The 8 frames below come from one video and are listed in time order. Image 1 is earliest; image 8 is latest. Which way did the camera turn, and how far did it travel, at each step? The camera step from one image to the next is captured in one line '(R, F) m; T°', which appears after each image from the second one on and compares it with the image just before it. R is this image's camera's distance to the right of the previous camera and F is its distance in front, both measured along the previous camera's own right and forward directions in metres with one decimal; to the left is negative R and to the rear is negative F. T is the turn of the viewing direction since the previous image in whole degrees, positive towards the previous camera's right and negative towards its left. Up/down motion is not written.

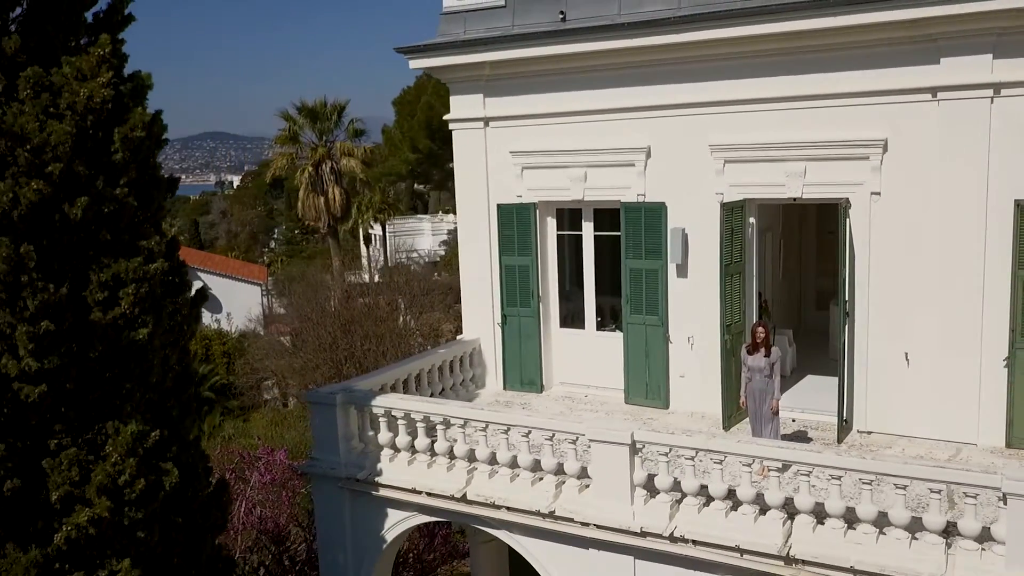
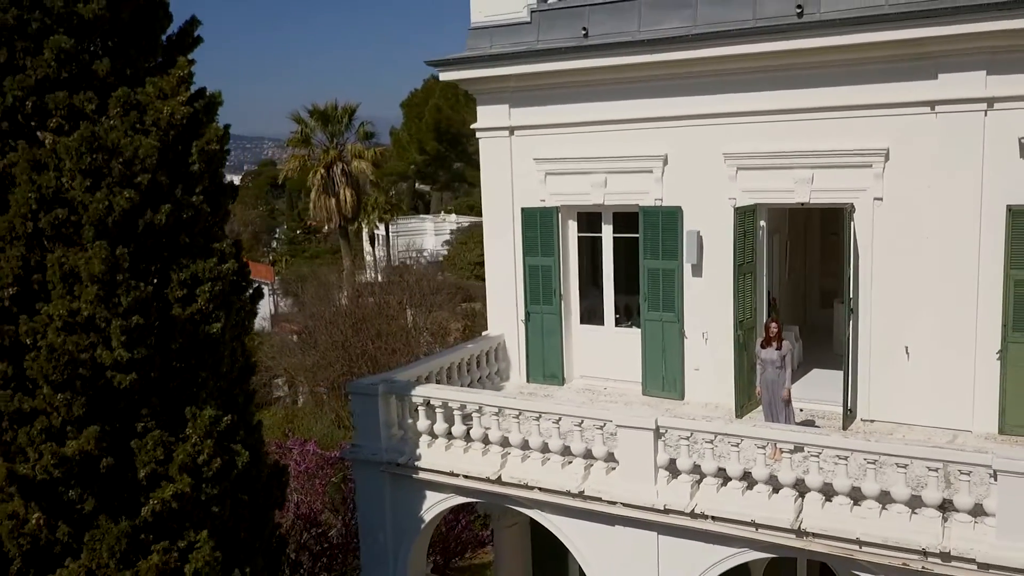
(-0.3, -0.6) m; 0°
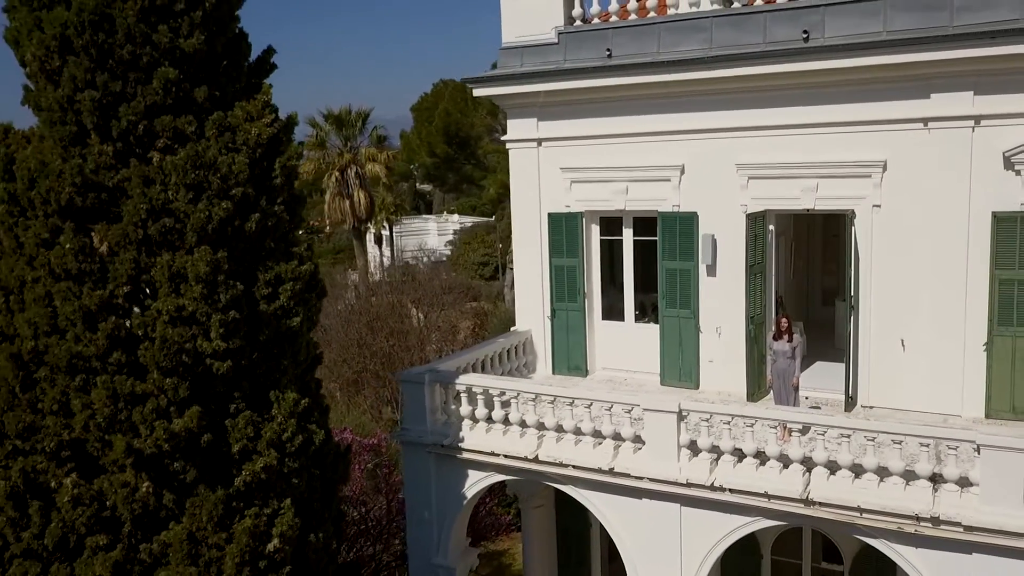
(-0.4, -0.9) m; 0°
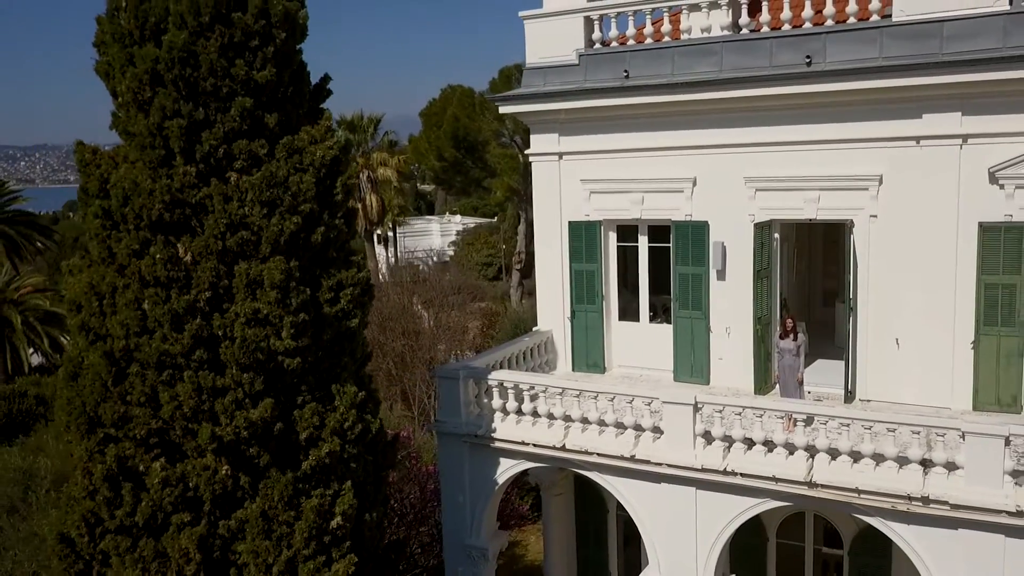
(-0.3, -0.9) m; 0°
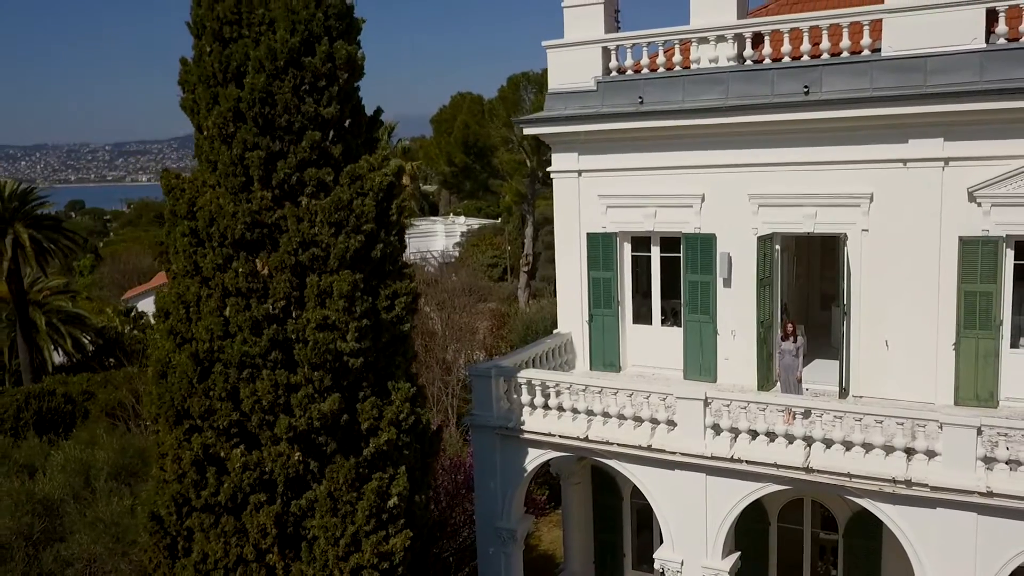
(-0.3, -1.1) m; 0°
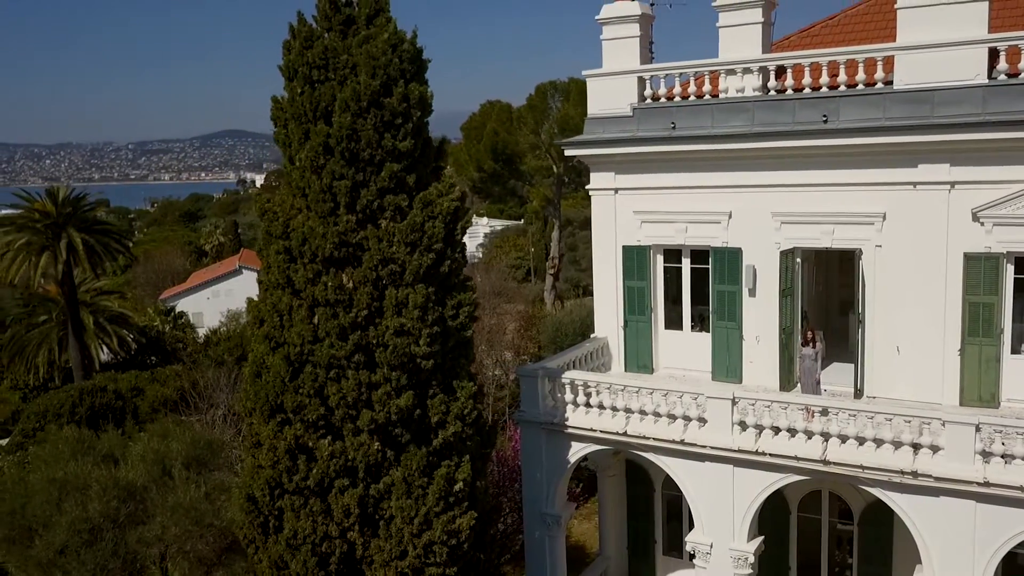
(-0.4, -1.3) m; -1°
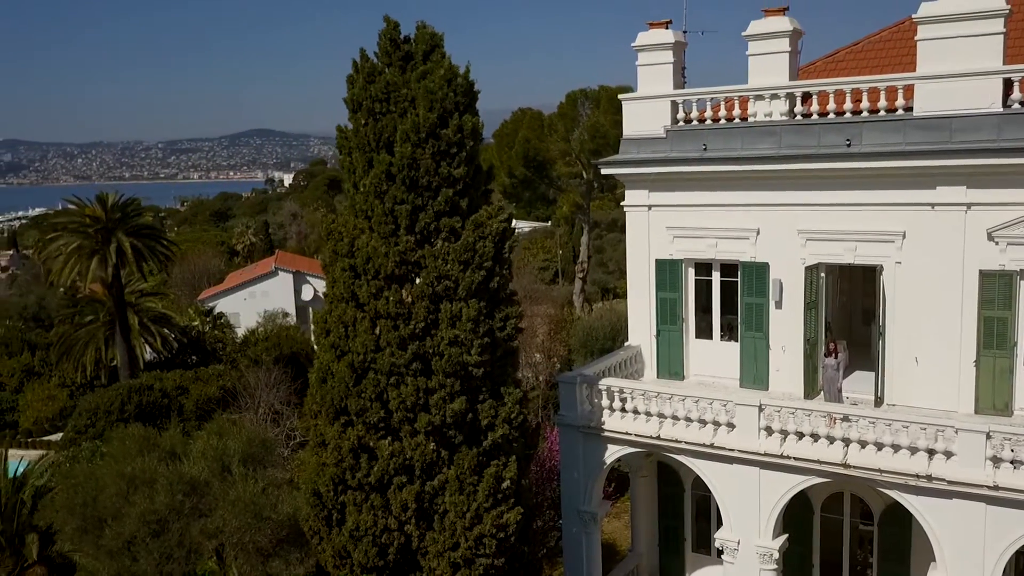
(-0.2, -0.9) m; -2°
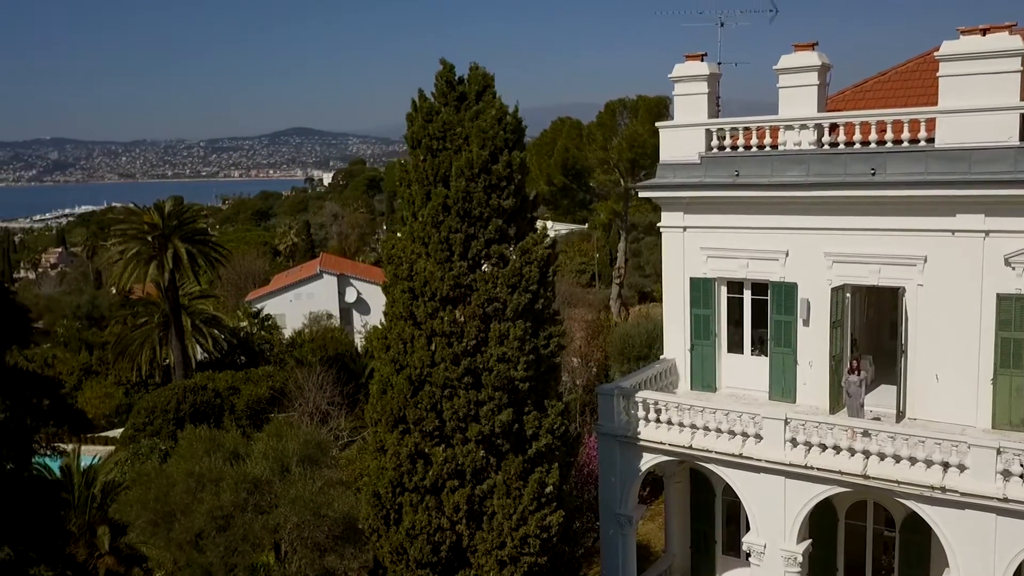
(-0.1, -1.0) m; -2°
